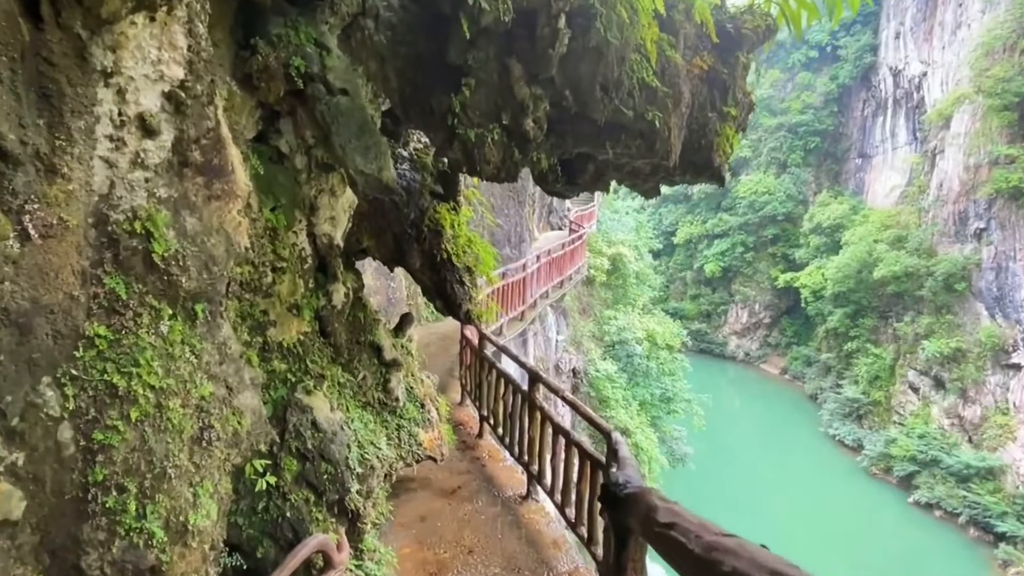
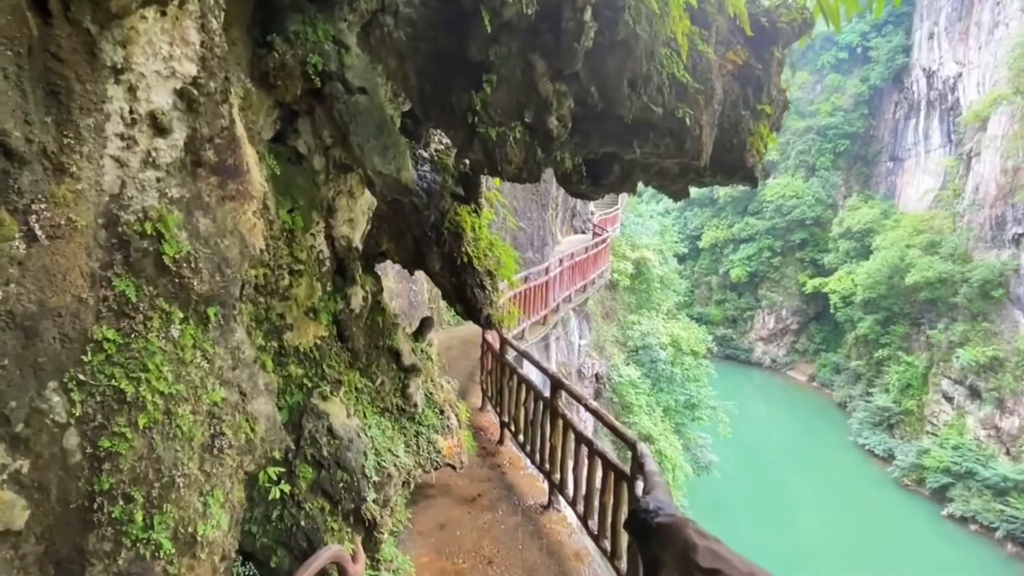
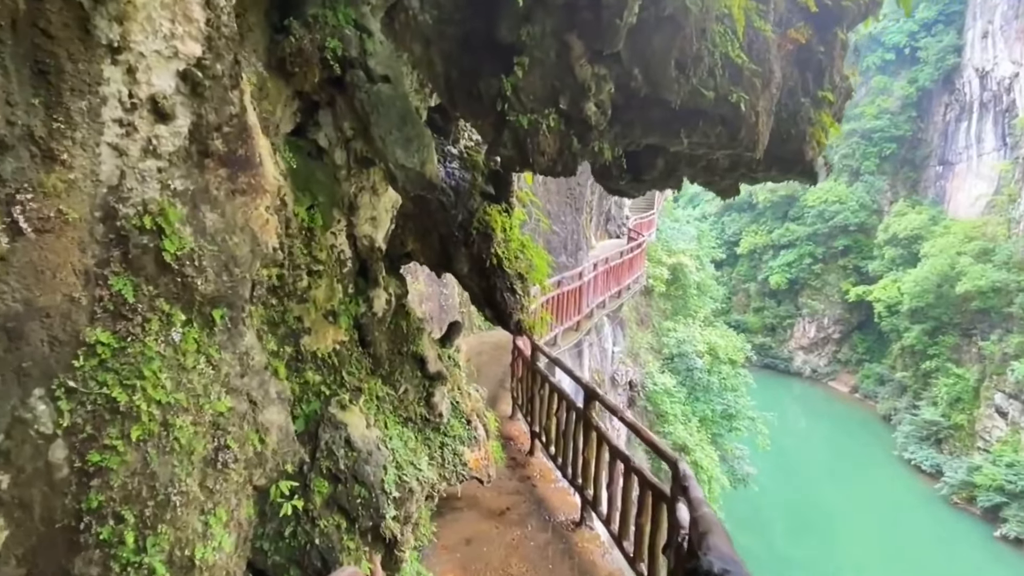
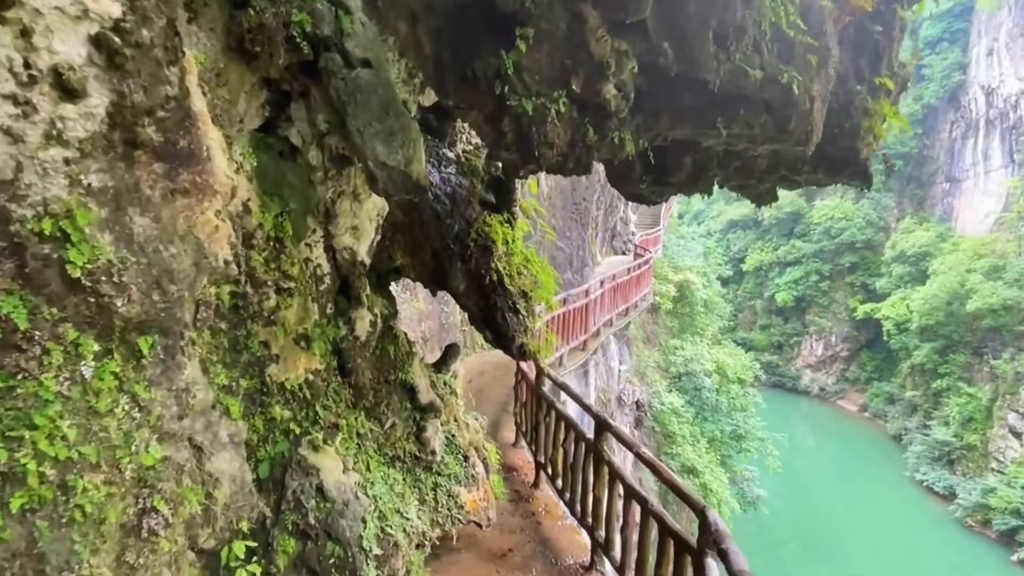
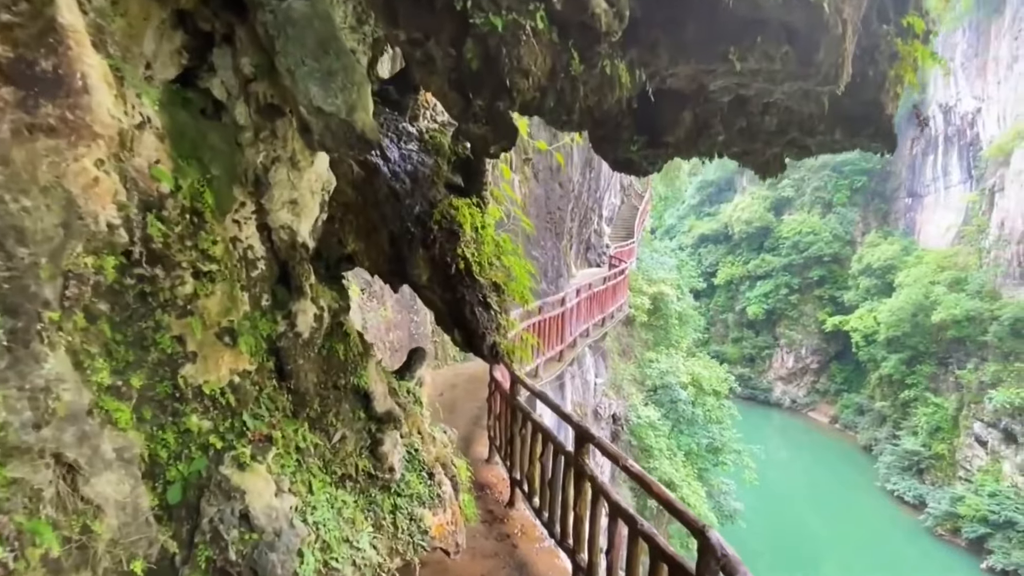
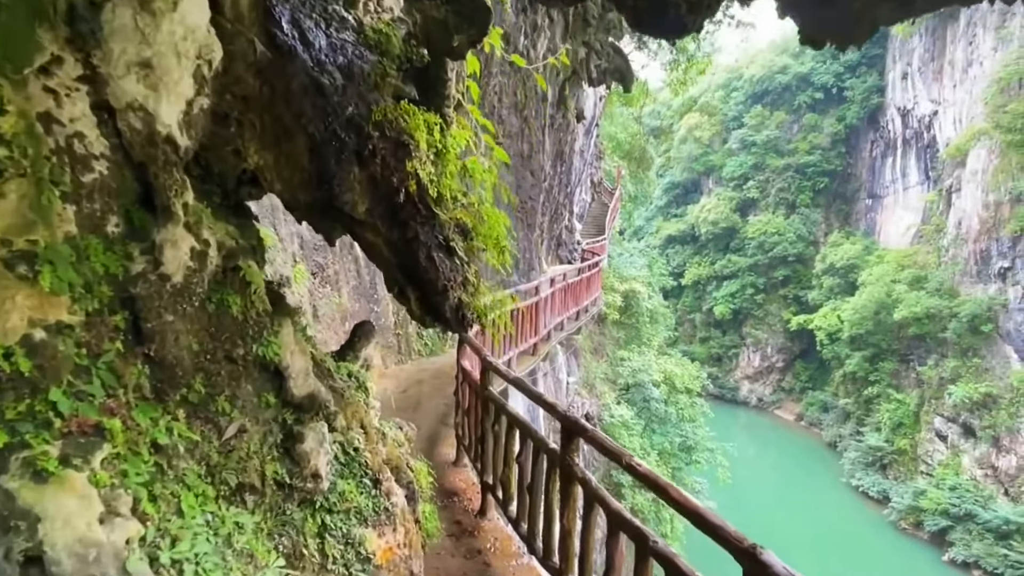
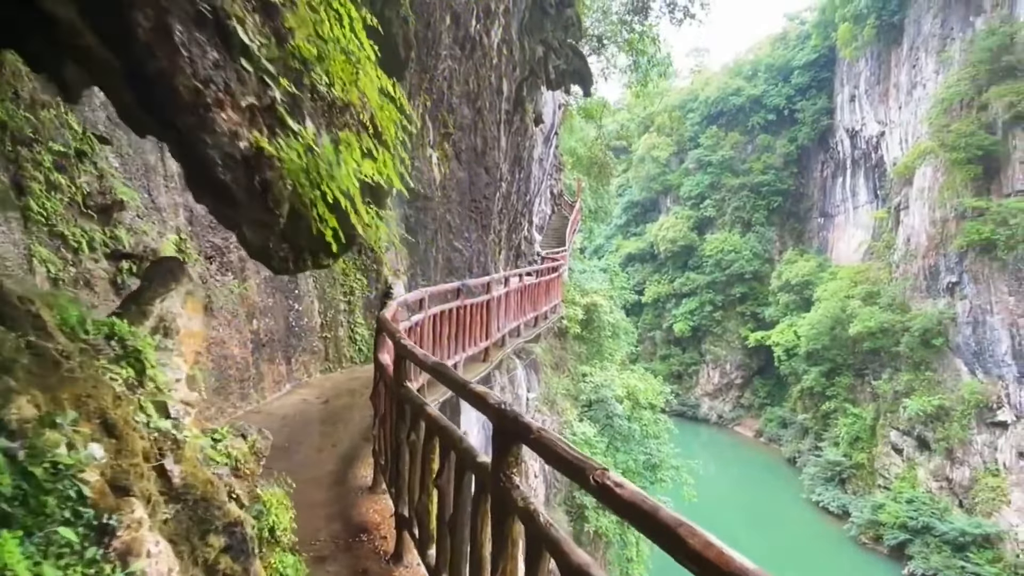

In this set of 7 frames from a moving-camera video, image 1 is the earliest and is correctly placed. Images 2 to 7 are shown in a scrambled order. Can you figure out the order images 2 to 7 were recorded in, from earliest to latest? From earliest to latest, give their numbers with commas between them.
2, 3, 4, 5, 6, 7
